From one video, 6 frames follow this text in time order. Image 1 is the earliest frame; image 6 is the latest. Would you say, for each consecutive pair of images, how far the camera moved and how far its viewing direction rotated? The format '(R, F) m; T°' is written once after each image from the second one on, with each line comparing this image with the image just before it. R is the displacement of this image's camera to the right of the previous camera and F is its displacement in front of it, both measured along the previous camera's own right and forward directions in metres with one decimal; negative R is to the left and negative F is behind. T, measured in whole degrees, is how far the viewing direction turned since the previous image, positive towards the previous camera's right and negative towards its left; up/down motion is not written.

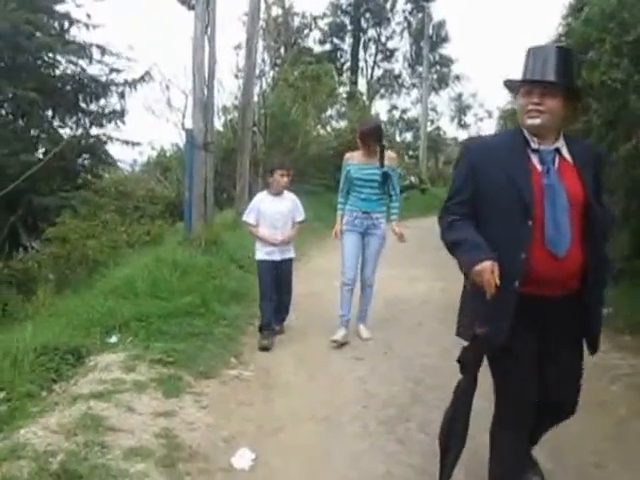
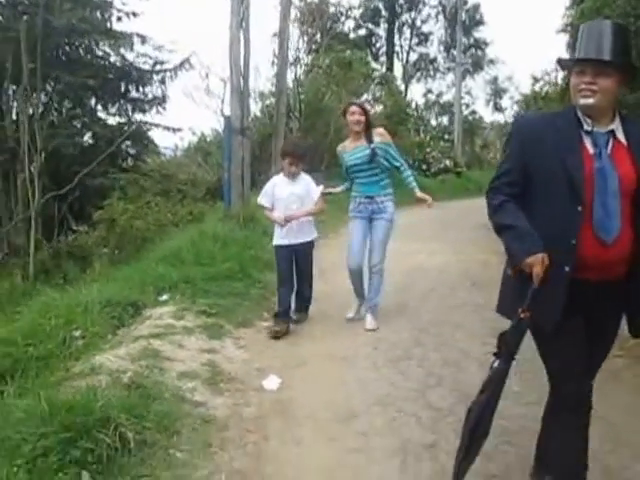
(+0.2, -1.2) m; -3°
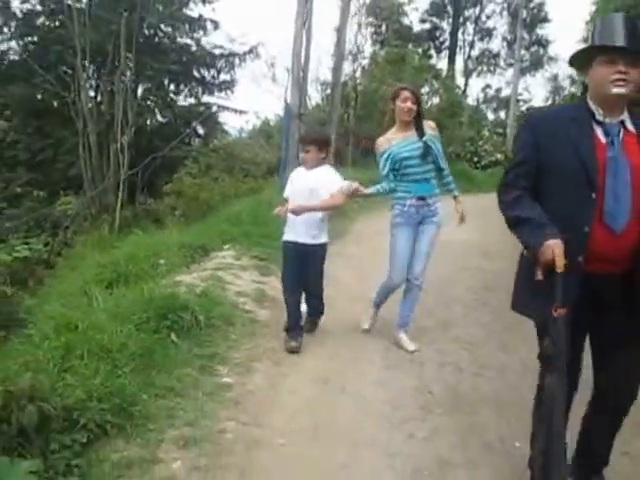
(+0.3, -2.1) m; -4°
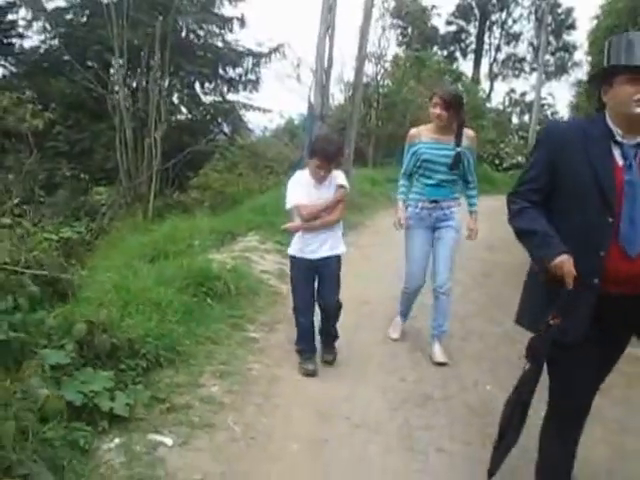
(+0.1, -1.1) m; -1°
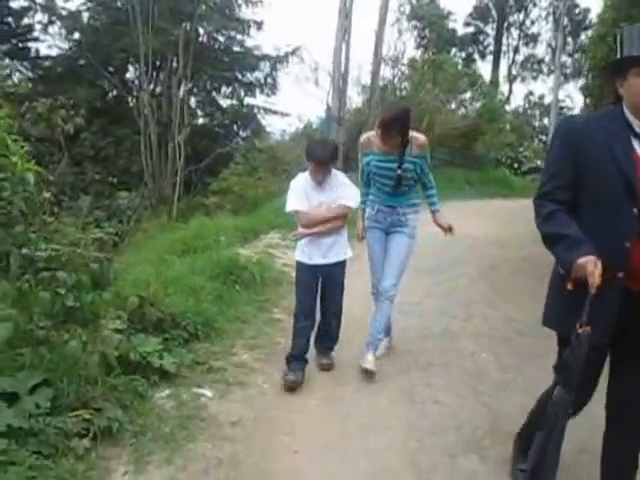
(0.0, -0.8) m; -1°
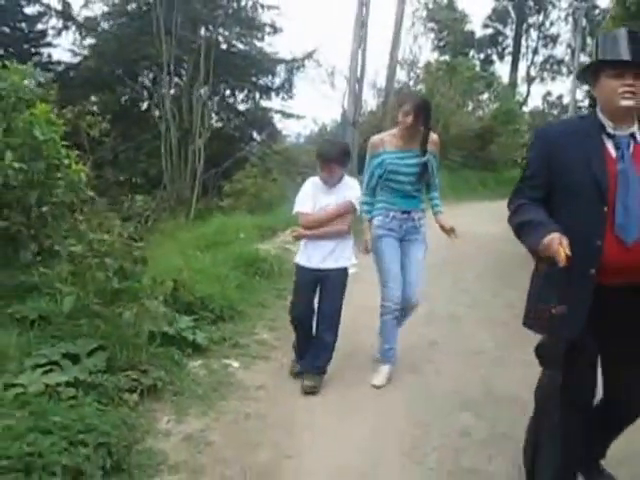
(0.0, -0.7) m; -1°
